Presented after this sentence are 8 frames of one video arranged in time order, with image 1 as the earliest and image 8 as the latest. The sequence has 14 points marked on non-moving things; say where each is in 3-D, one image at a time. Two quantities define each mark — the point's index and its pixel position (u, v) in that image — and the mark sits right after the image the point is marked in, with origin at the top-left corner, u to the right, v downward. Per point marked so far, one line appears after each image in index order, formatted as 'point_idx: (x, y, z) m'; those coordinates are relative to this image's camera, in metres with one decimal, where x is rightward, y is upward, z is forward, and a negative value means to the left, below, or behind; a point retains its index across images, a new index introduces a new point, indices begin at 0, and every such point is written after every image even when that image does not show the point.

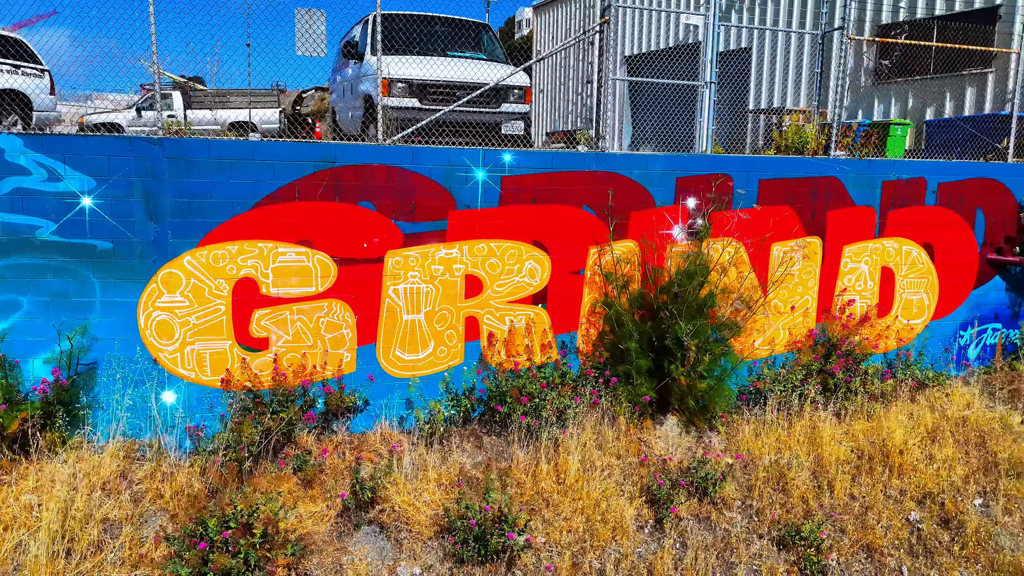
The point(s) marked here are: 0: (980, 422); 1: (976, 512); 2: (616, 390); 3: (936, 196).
0: (+3.8, -1.1, +6.1) m
1: (+3.2, -1.6, +5.1) m
2: (+0.8, -0.8, +5.6) m
3: (+3.9, +0.9, +6.8) m
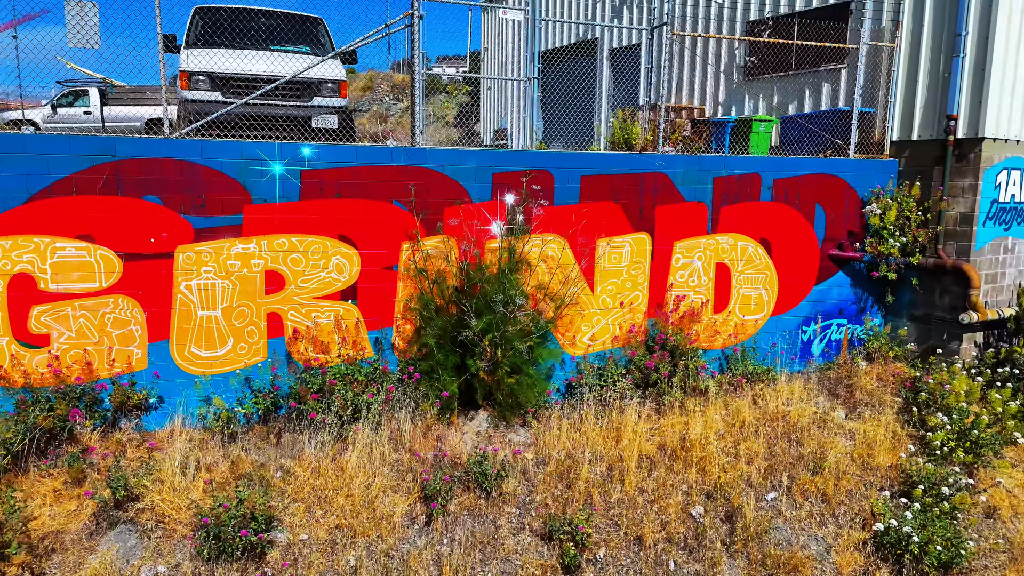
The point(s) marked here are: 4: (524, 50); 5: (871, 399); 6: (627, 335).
0: (+2.3, -1.1, +6.1) m
1: (+1.8, -1.5, +5.1) m
2: (-0.7, -0.8, +5.6) m
3: (+2.4, +0.9, +6.8) m
4: (+0.2, +4.3, +13.1) m
5: (+3.2, -1.0, +6.5) m
6: (+1.0, -0.4, +6.4) m
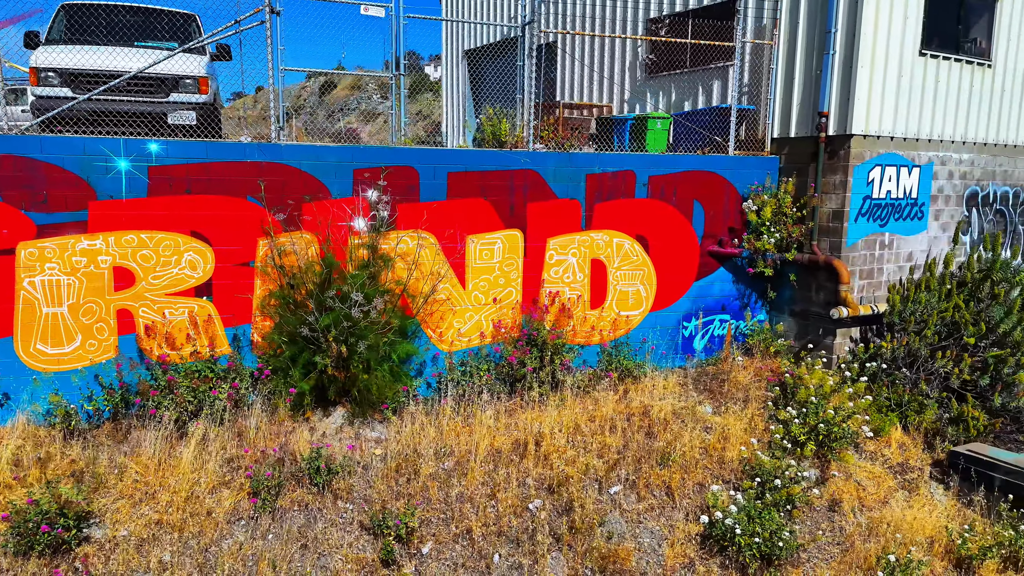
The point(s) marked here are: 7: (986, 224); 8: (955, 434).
0: (+1.2, -1.0, +6.1) m
1: (+0.6, -1.5, +5.1) m
2: (-1.8, -0.7, +5.6) m
3: (+1.3, +0.9, +6.8) m
4: (-1.0, +4.3, +13.1) m
5: (+2.0, -0.9, +6.5) m
6: (-0.1, -0.4, +6.5) m
7: (+5.1, +0.7, +7.9) m
8: (+3.6, -1.2, +6.0) m
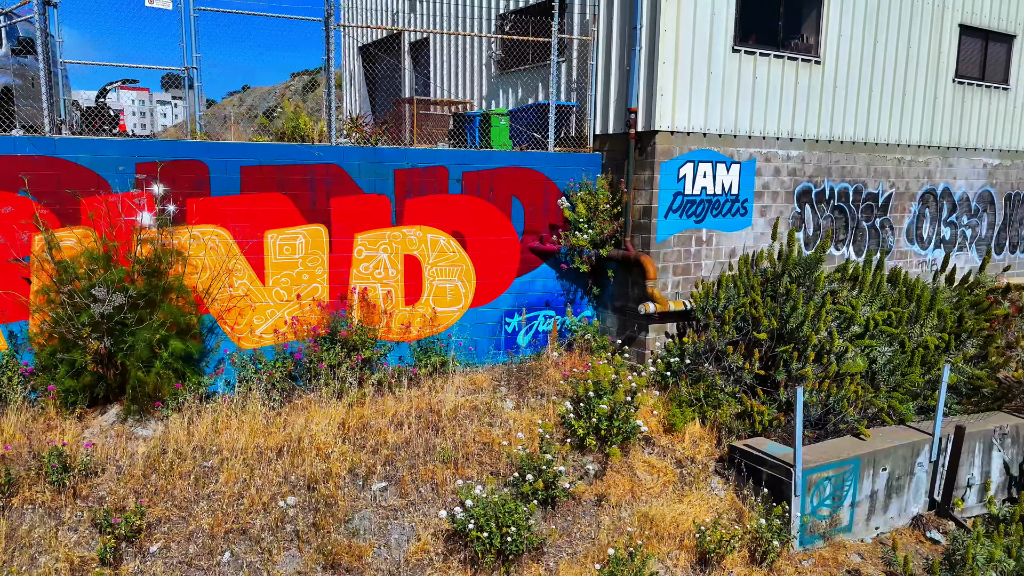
0: (-0.5, -1.0, +6.1) m
1: (-1.1, -1.5, +5.1) m
2: (-3.5, -0.7, +5.5) m
3: (-0.5, +1.0, +6.8) m
4: (-2.8, +4.4, +13.1) m
5: (+0.3, -0.9, +6.5) m
6: (-1.8, -0.4, +6.4) m
7: (+3.4, +0.7, +8.0) m
8: (+1.9, -1.2, +6.0) m
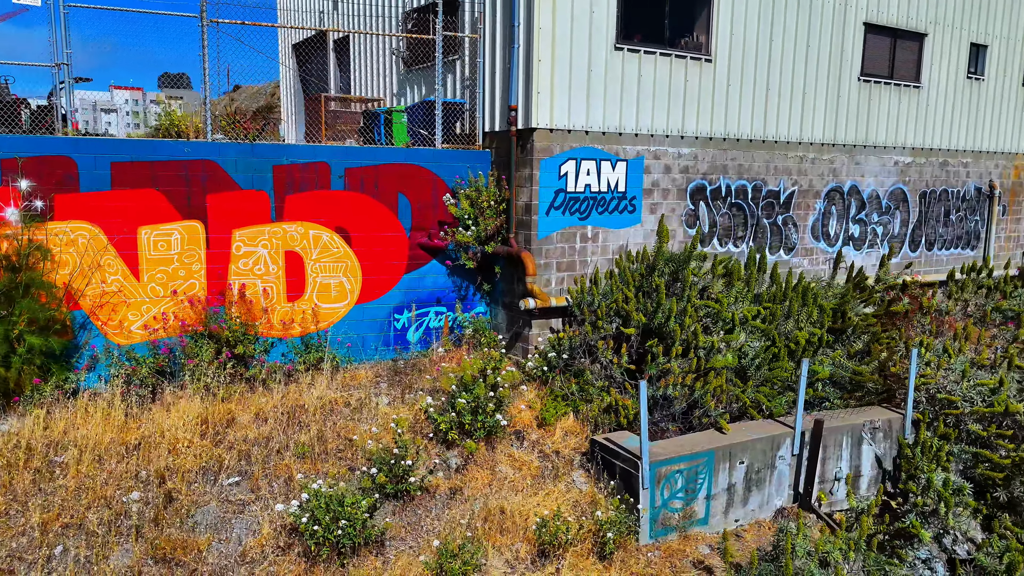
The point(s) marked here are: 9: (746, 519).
0: (-1.6, -1.0, +6.1) m
1: (-2.2, -1.4, +5.1) m
2: (-4.6, -0.7, +5.5) m
3: (-1.6, +1.0, +6.8) m
4: (-4.0, +4.4, +13.1) m
5: (-0.8, -0.9, +6.5) m
6: (-2.9, -0.3, +6.4) m
7: (+2.3, +0.8, +8.0) m
8: (+0.8, -1.1, +6.1) m
9: (+1.9, -1.9, +5.9) m
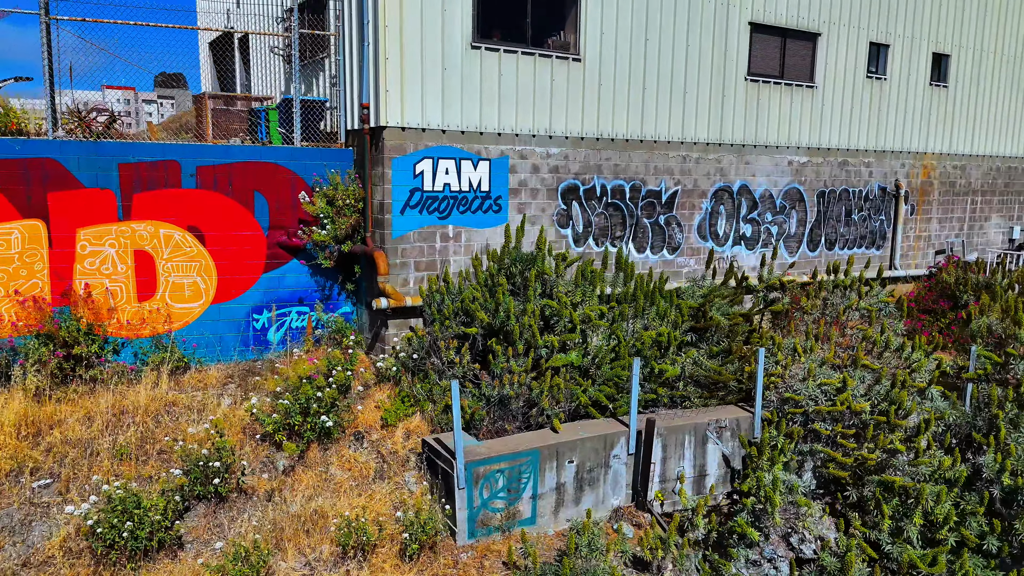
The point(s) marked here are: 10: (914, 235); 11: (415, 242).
0: (-2.9, -1.0, +6.1) m
1: (-3.5, -1.4, +5.1) m
2: (-6.0, -0.7, +5.4) m
3: (-2.9, +1.0, +6.8) m
4: (-5.4, +4.4, +13.0) m
5: (-2.1, -0.9, +6.5) m
6: (-4.3, -0.3, +6.4) m
7: (+0.9, +0.8, +8.0) m
8: (-0.5, -1.1, +6.1) m
9: (+0.5, -1.9, +5.8) m
10: (+6.3, +0.8, +11.4) m
11: (-0.9, +0.4, +6.8) m
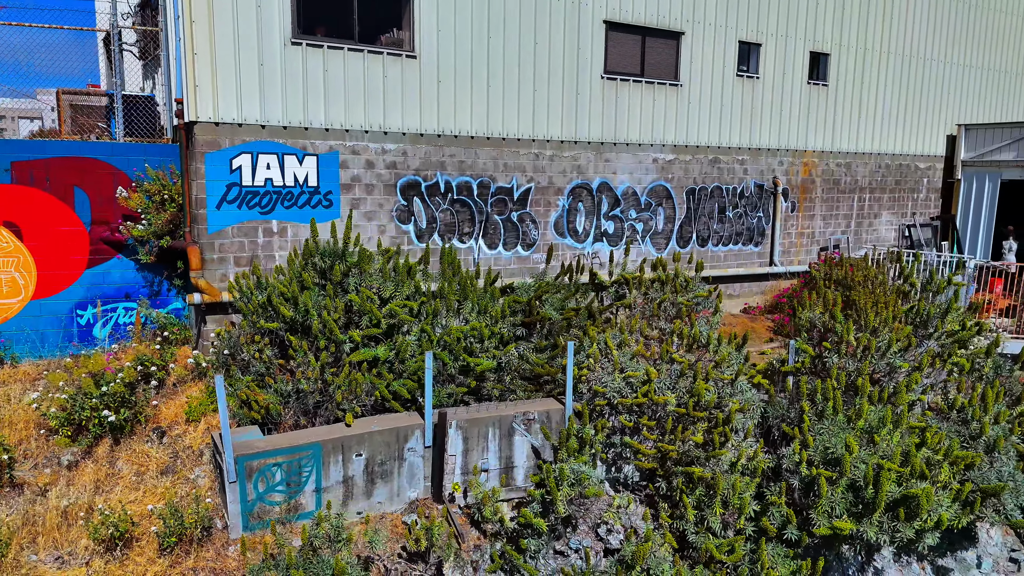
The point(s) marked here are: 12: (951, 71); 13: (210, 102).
0: (-4.6, -0.9, +6.0) m
1: (-5.2, -1.4, +5.0) m
2: (-7.6, -0.6, +5.3) m
3: (-4.6, +1.0, +6.7) m
4: (-7.3, +4.4, +12.9) m
5: (-3.8, -0.8, +6.5) m
6: (-6.0, -0.3, +6.3) m
7: (-0.8, +0.8, +8.1) m
8: (-2.2, -1.1, +6.1) m
9: (-1.1, -1.8, +5.9) m
10: (+4.5, +0.9, +11.6) m
11: (-2.6, +0.5, +6.9) m
12: (+8.0, +4.0, +13.3) m
13: (-2.7, +1.7, +6.6) m
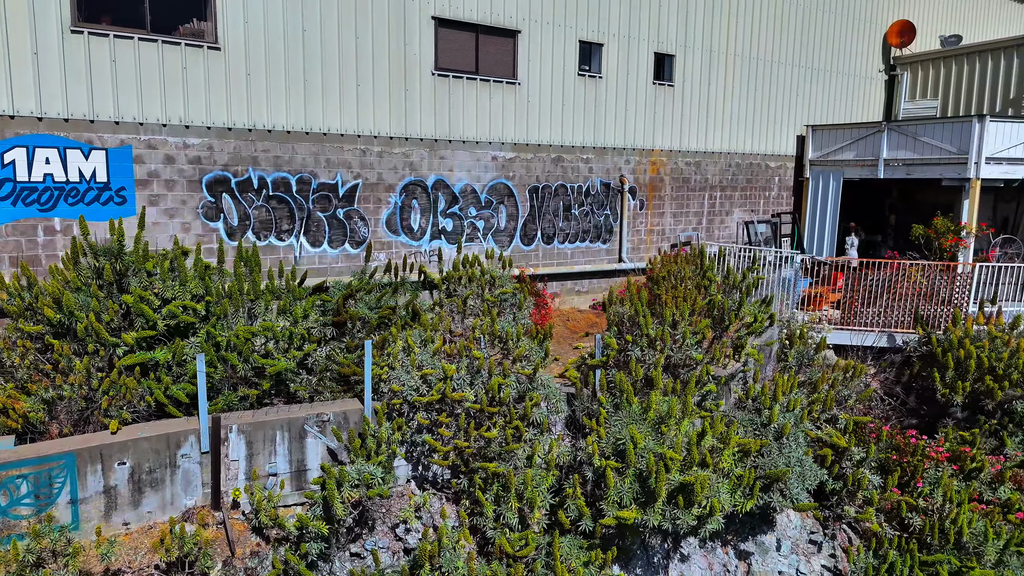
0: (-6.4, -1.0, +5.4) m
1: (-6.8, -1.4, +4.4) m
2: (-9.3, -0.7, +4.5) m
3: (-6.5, +1.0, +6.1) m
4: (-9.7, +4.4, +12.0) m
5: (-5.6, -0.9, +6.0) m
6: (-7.7, -0.3, +5.6) m
7: (-2.8, +0.8, +7.8) m
8: (-4.0, -1.1, +5.7) m
9: (-2.9, -1.8, +5.6) m
10: (+2.2, +1.0, +11.9) m
11: (-4.5, +0.5, +6.5) m
12: (+5.5, +4.1, +13.9) m
13: (-4.6, +1.7, +6.2) m
